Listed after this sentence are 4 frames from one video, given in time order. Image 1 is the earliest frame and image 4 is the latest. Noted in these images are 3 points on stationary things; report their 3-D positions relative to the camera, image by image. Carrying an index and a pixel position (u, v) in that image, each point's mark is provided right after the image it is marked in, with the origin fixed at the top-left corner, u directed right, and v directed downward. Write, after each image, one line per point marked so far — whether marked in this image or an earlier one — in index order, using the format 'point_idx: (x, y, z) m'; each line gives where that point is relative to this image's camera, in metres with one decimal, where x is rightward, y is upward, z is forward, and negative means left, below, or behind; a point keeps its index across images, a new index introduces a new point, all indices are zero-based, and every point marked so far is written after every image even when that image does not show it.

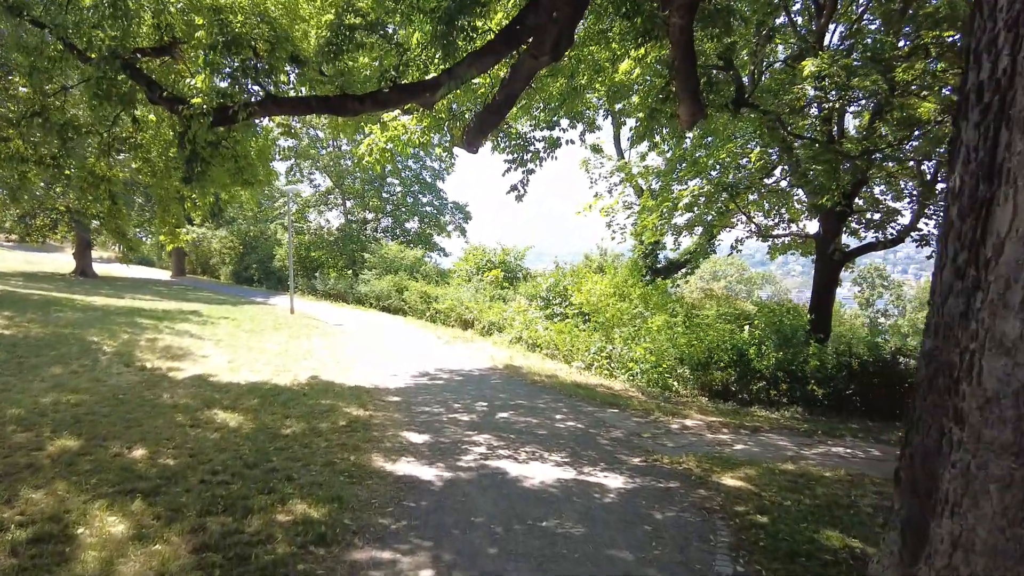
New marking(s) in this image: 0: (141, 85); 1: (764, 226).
0: (-3.6, +2.0, +6.5) m
1: (+6.0, +1.5, +15.6) m
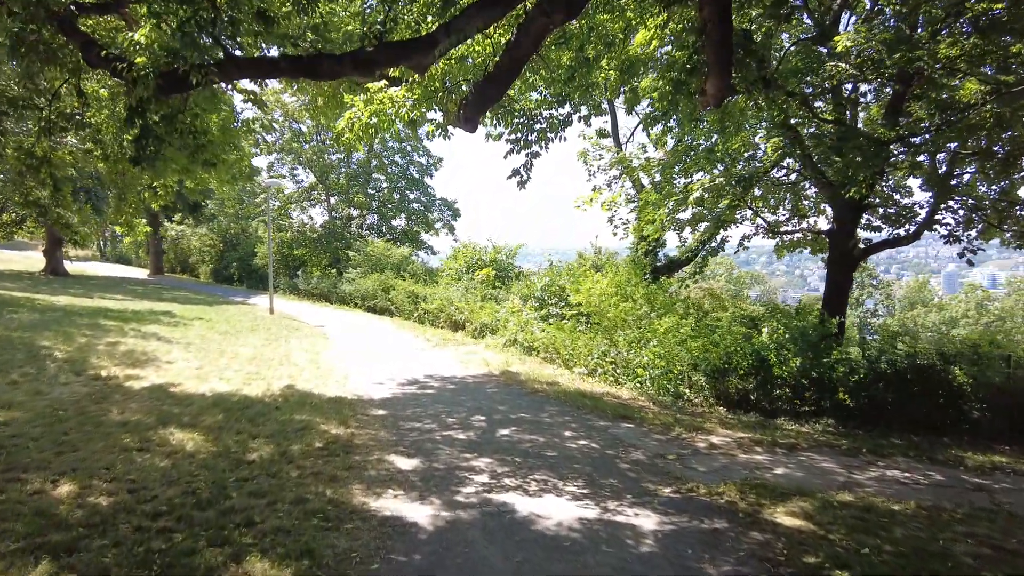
0: (-3.6, +2.0, +5.4) m
1: (+5.8, +1.5, +14.8) m
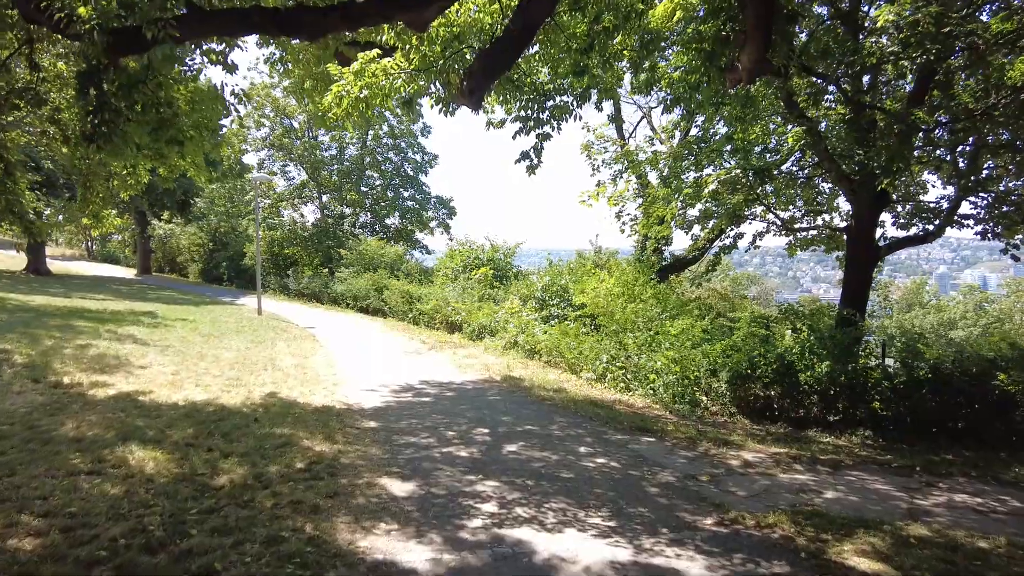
0: (-3.5, +2.0, +4.6) m
1: (+5.8, +1.5, +14.1) m
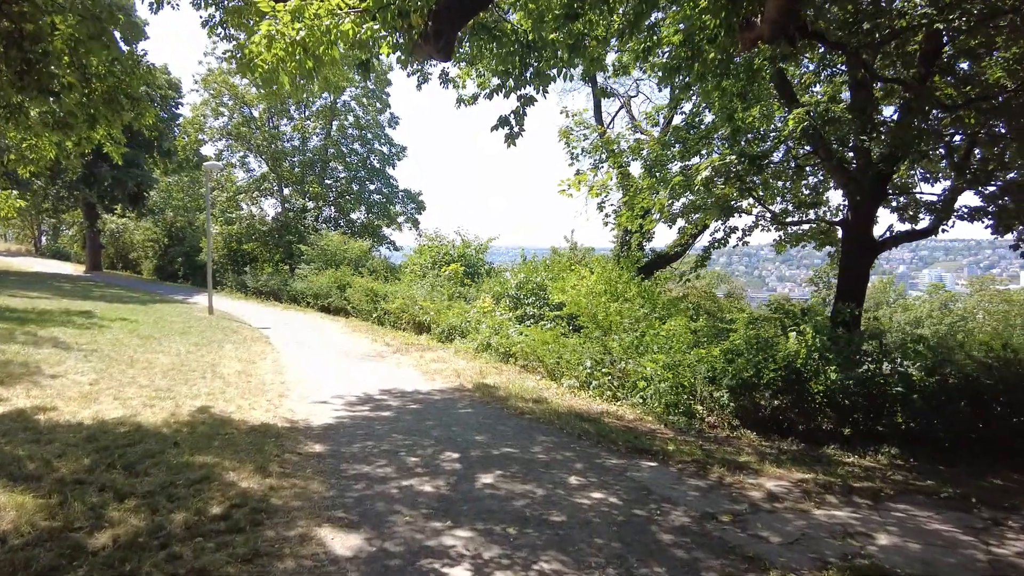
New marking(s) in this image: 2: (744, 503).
0: (-3.6, +2.1, +3.4) m
1: (+5.3, +1.5, +13.2) m
2: (+1.6, -1.5, +4.7) m
